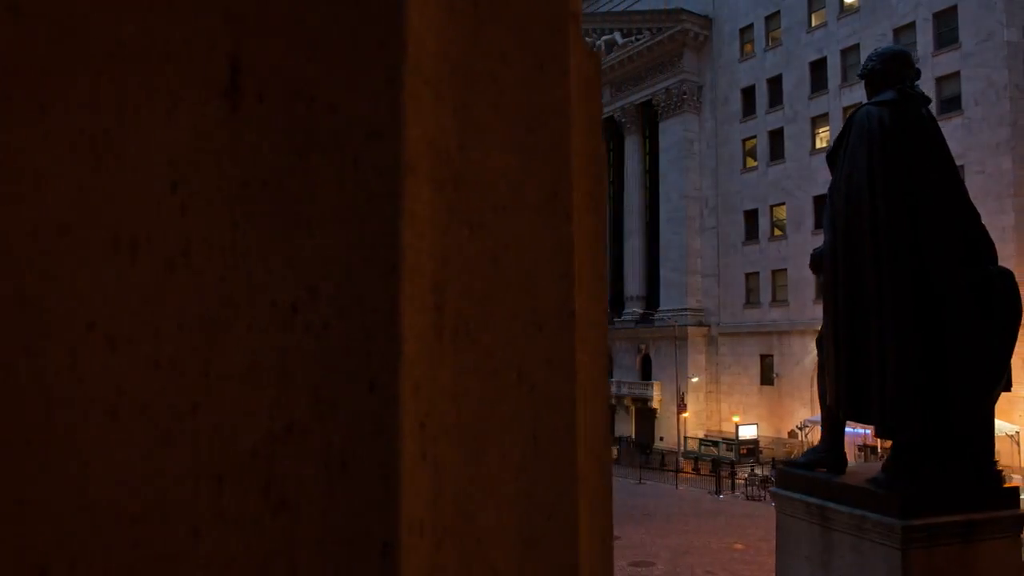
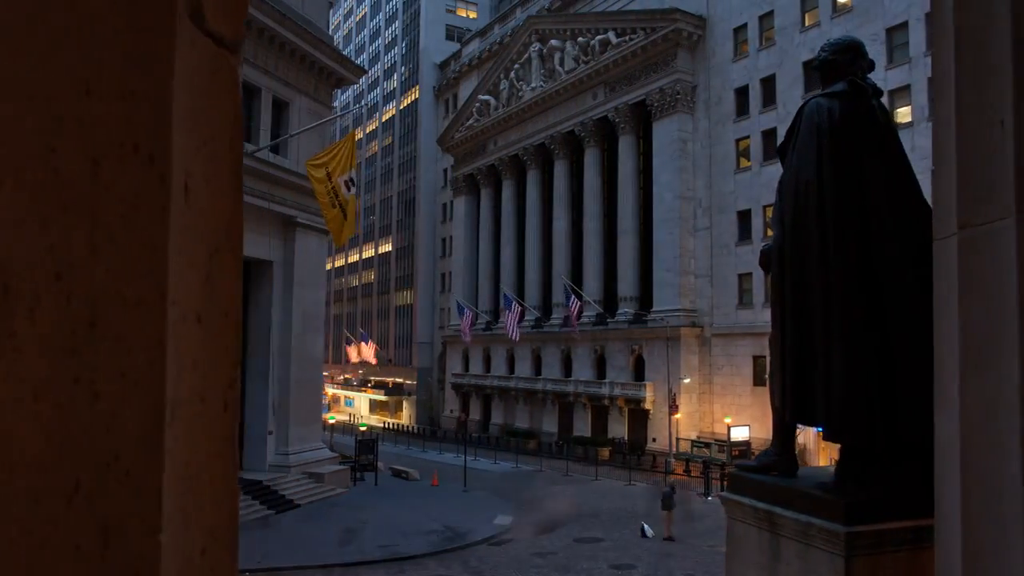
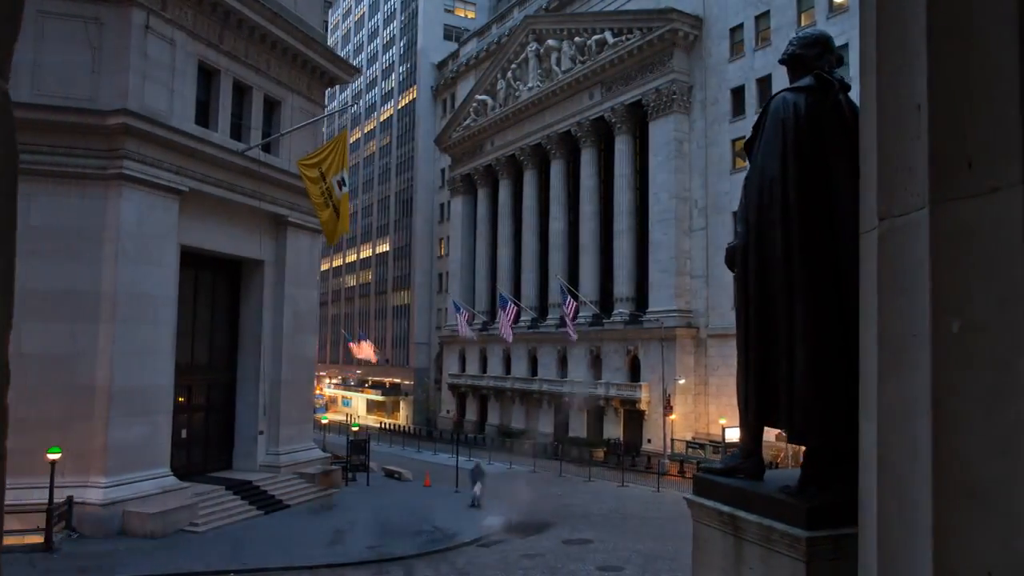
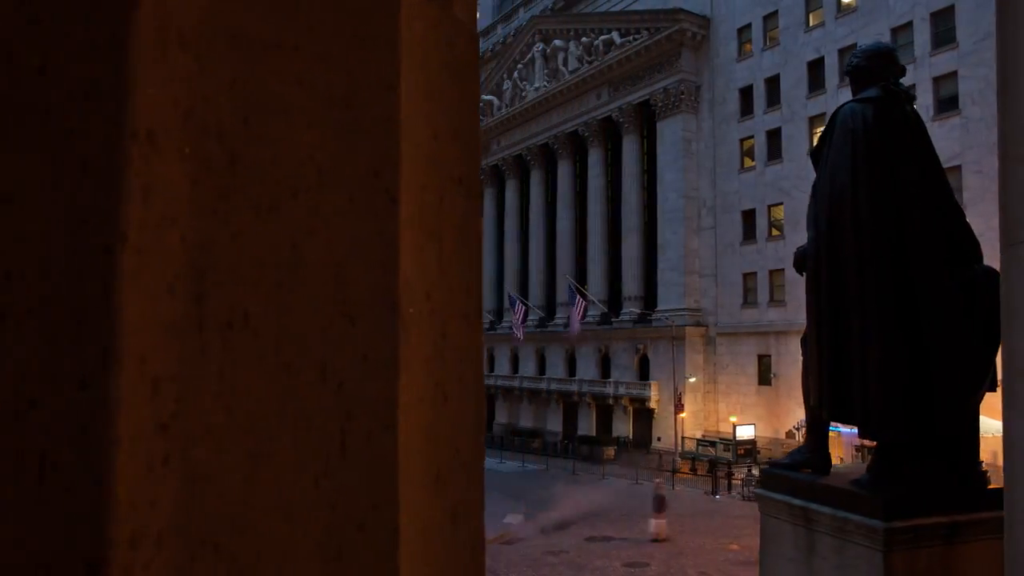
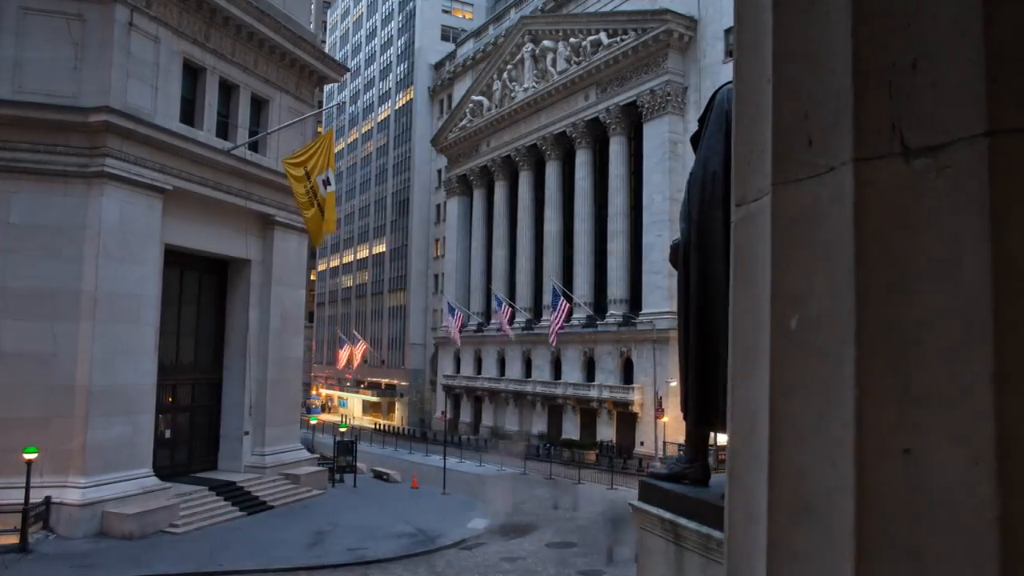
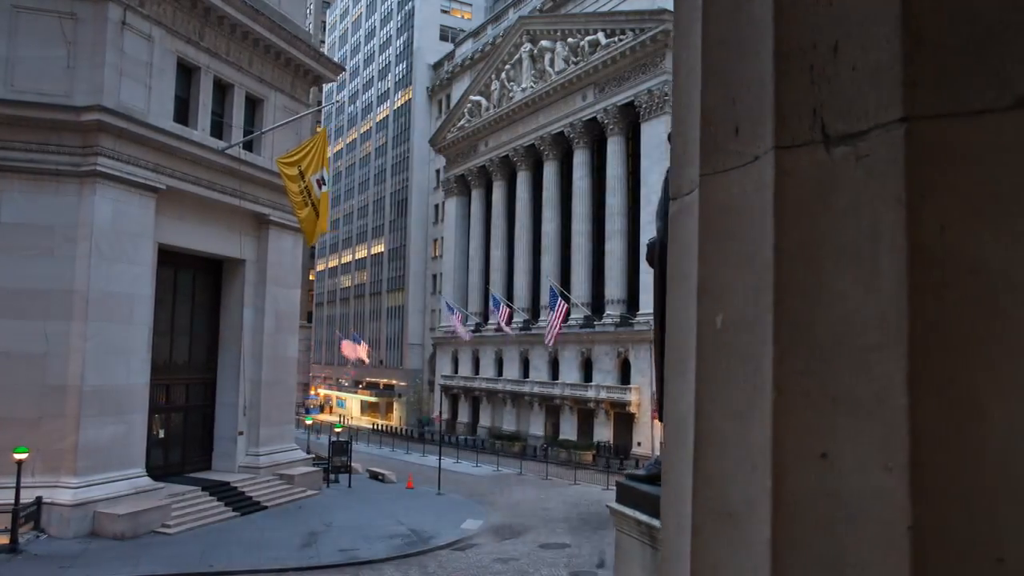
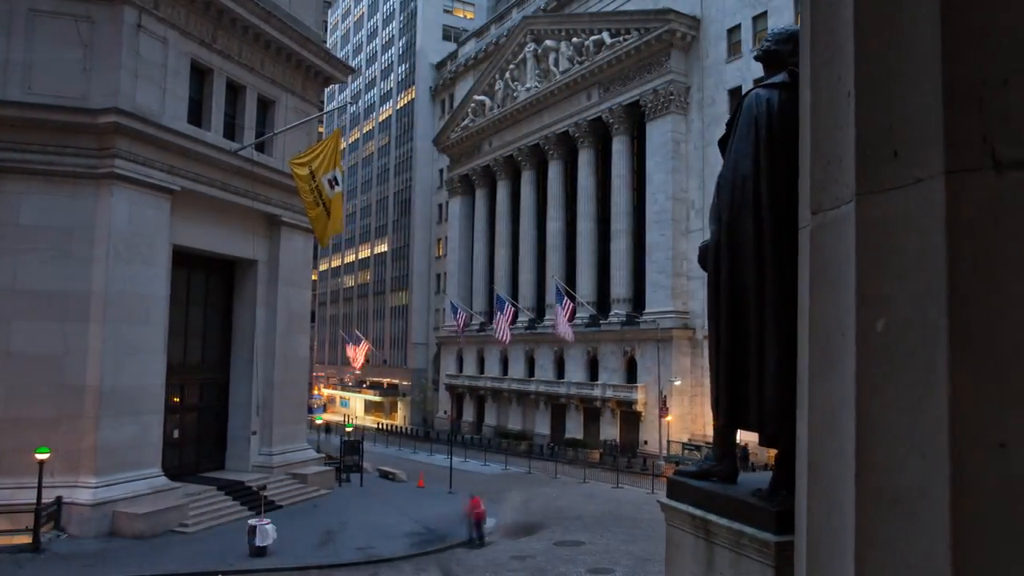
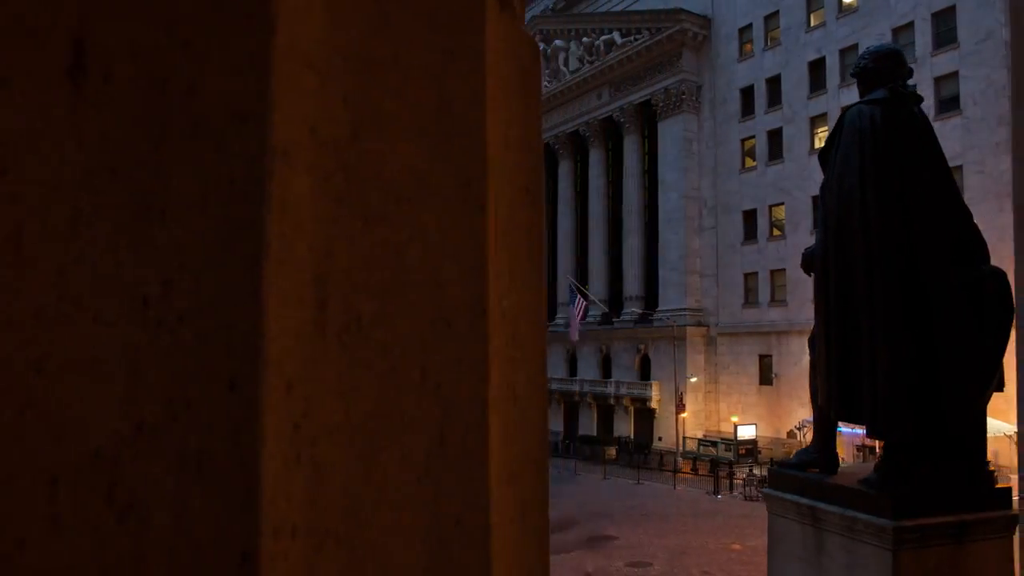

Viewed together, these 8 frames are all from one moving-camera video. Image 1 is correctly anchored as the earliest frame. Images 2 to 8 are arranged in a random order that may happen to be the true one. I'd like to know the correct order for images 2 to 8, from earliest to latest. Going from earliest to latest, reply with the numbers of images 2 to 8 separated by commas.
8, 4, 2, 3, 7, 5, 6
